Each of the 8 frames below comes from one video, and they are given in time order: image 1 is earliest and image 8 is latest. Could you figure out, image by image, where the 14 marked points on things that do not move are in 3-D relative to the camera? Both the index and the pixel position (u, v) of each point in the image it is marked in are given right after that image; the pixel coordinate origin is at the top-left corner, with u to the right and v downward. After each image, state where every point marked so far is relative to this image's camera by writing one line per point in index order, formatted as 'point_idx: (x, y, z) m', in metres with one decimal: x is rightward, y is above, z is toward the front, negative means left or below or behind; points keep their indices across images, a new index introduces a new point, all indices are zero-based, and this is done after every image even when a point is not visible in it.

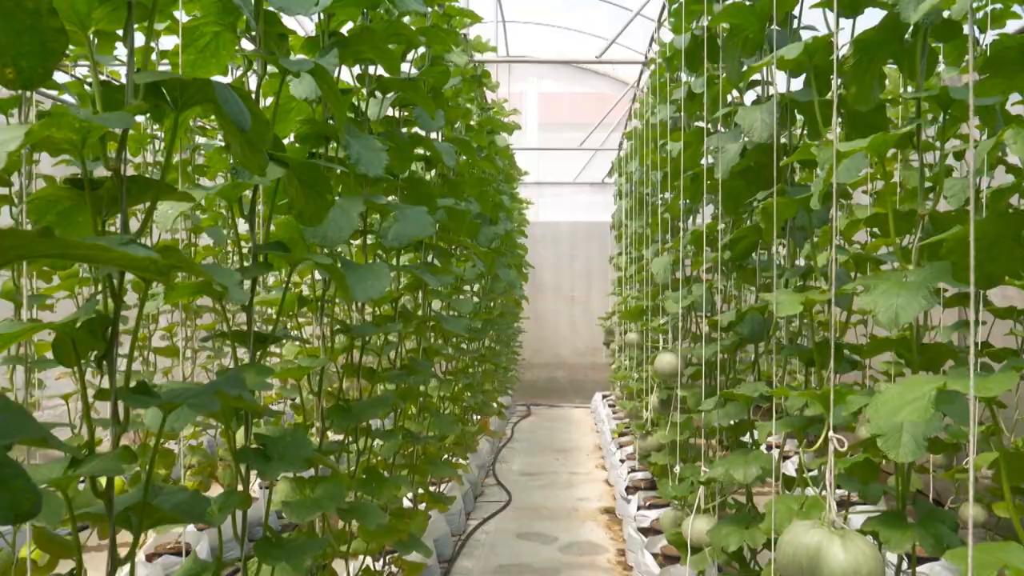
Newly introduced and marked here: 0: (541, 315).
0: (+0.2, -0.2, +7.3) m
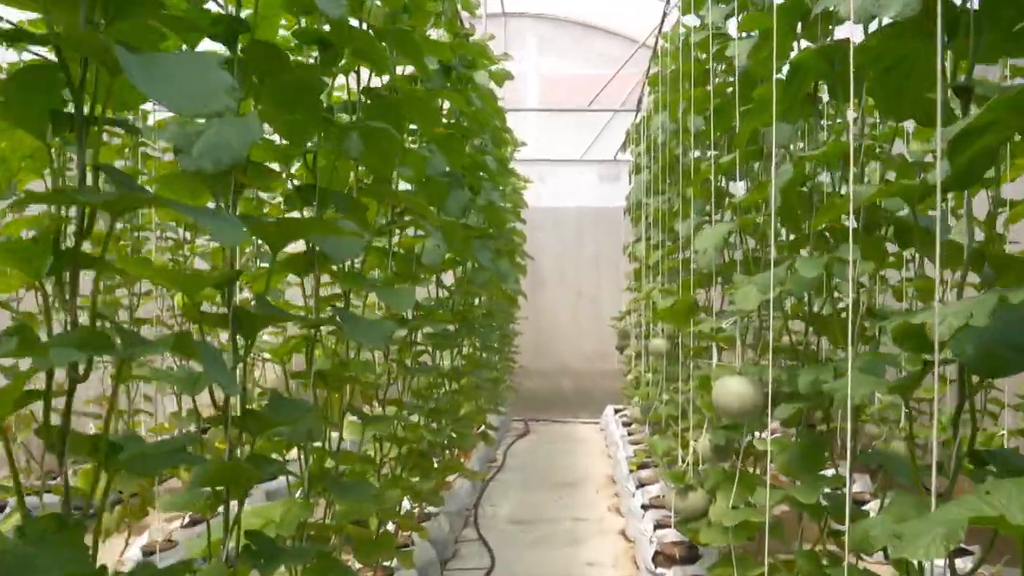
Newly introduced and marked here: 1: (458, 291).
0: (+0.2, -0.2, +6.3) m
1: (-0.2, 0.0, +3.0) m
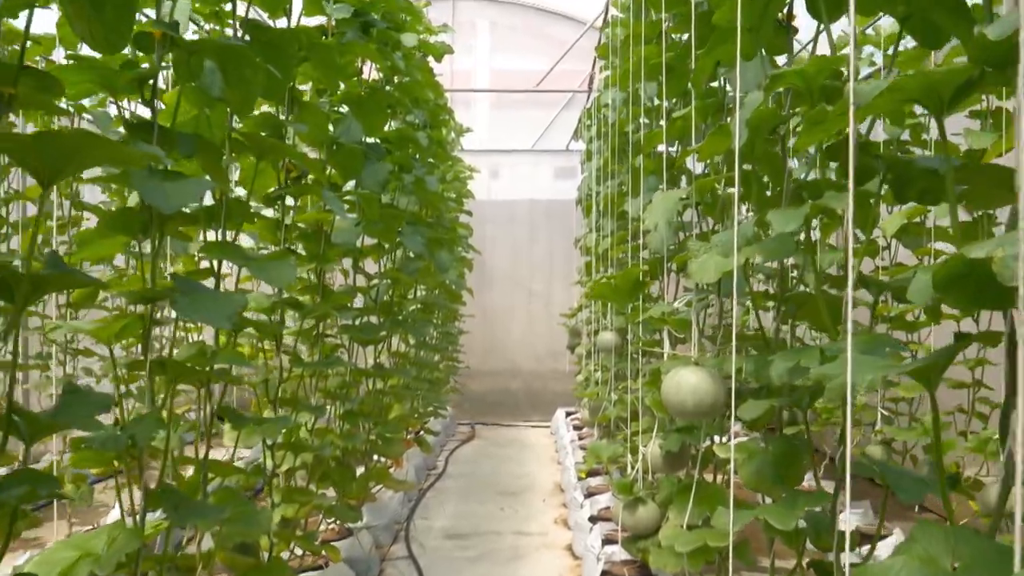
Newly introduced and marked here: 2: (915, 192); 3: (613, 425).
0: (-0.1, -0.2, +6.0) m
1: (-0.4, 0.0, +2.7) m
2: (+0.5, +0.1, +1.1) m
3: (+0.3, -0.4, +2.8) m
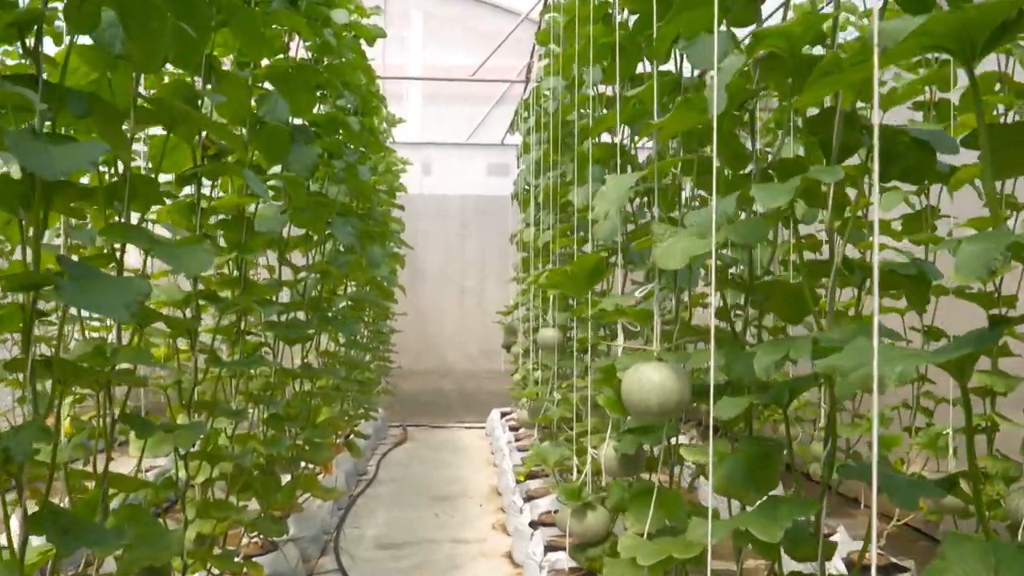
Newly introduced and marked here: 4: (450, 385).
0: (-0.6, -0.2, +5.8) m
1: (-0.6, 0.0, +2.5) m
2: (+0.4, +0.1, +1.0) m
3: (+0.1, -0.4, +2.7) m
4: (-0.4, -0.6, +5.9) m
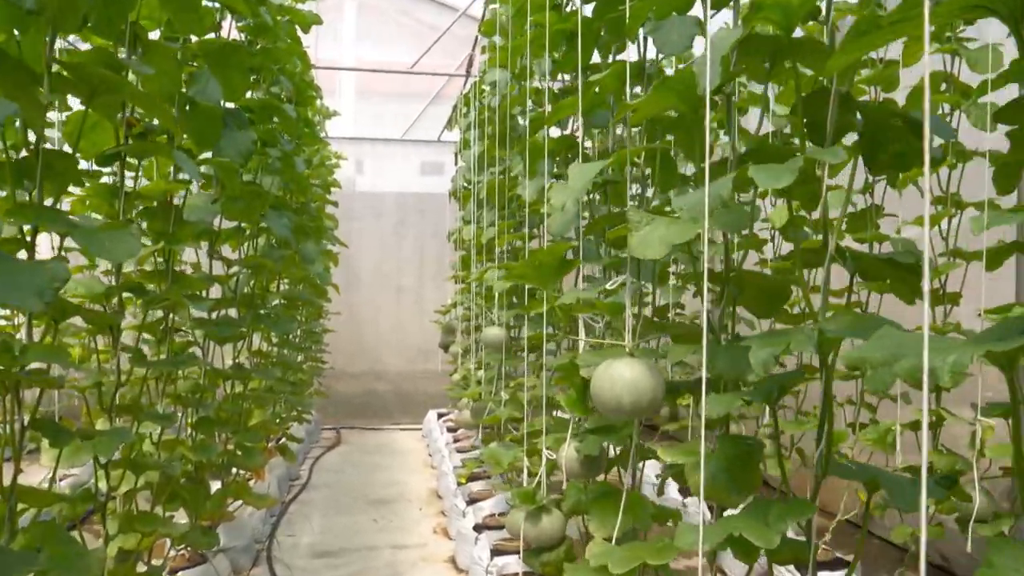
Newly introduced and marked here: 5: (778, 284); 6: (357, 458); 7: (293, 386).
0: (-1.0, -0.1, +5.7) m
1: (-0.7, 0.0, +2.4) m
2: (+0.4, +0.1, +0.9) m
3: (0.0, -0.4, +2.6) m
4: (-0.8, -0.6, +5.7) m
5: (+0.3, 0.0, +1.1) m
6: (-0.8, -0.8, +4.4) m
7: (-0.8, -0.4, +3.4) m
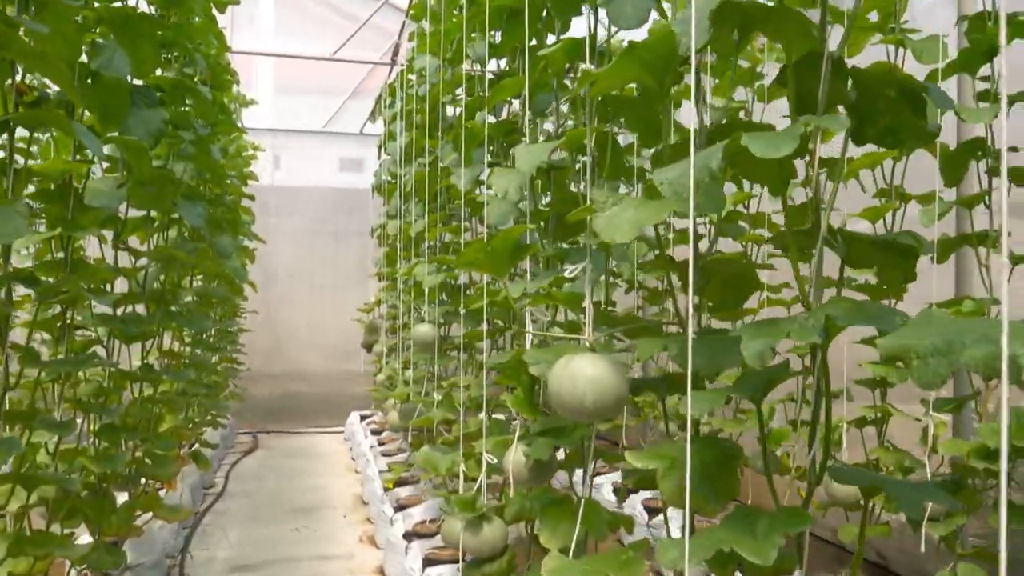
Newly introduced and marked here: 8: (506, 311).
0: (-1.5, -0.1, +5.5) m
1: (-0.9, +0.1, +2.2) m
2: (+0.3, +0.2, +0.8) m
3: (-0.2, -0.4, +2.5) m
4: (-1.3, -0.6, +5.5) m
5: (+0.3, 0.0, +1.0) m
6: (-1.1, -0.8, +4.2) m
7: (-1.1, -0.4, +3.2) m
8: (0.0, 0.0, +1.9) m
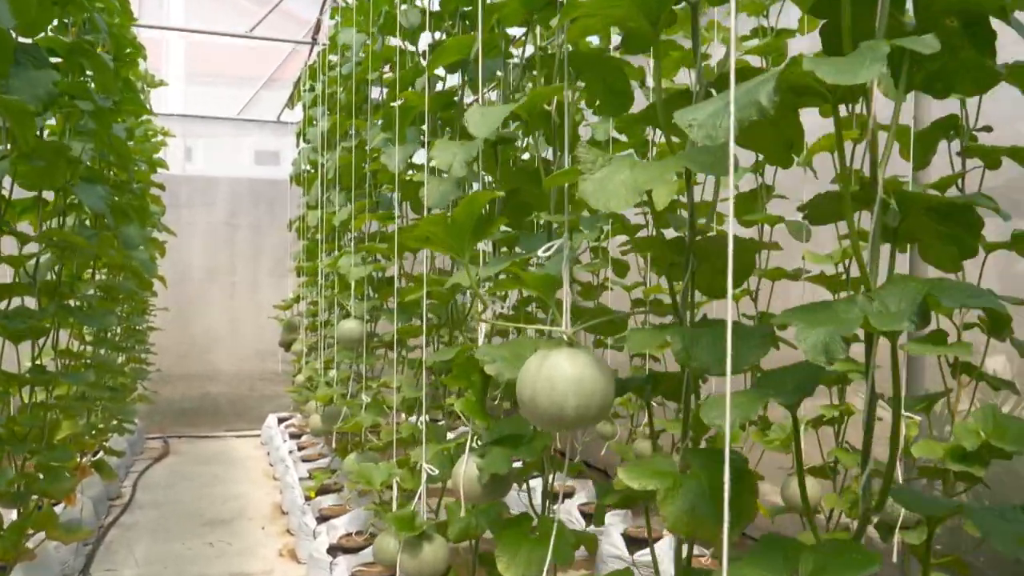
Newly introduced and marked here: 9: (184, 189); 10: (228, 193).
0: (-1.9, -0.1, +5.2) m
1: (-1.0, +0.1, +1.9) m
2: (+0.3, +0.2, +0.7) m
3: (-0.4, -0.4, +2.3) m
4: (-1.7, -0.6, +5.2) m
5: (+0.2, 0.0, +0.9) m
6: (-1.4, -0.8, +3.9) m
7: (-1.3, -0.3, +2.9) m
8: (-0.1, 0.0, +1.7) m
9: (-1.9, +0.6, +5.3) m
10: (-1.7, +0.6, +5.3) m
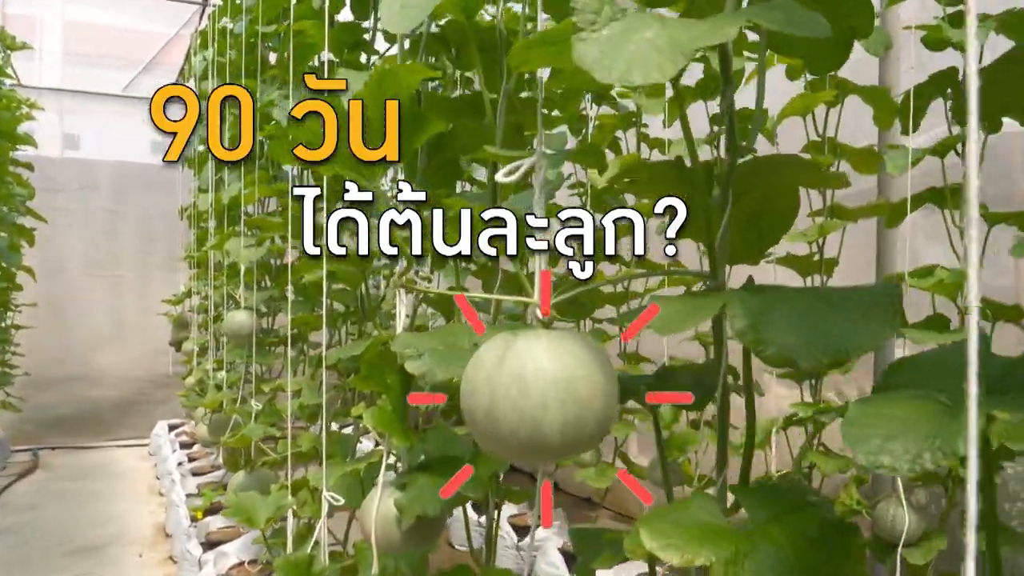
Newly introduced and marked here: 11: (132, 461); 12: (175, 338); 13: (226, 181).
0: (-2.3, -0.1, +4.6) m
1: (-1.2, +0.1, +1.5) m
2: (+0.3, +0.2, +0.4) m
3: (-0.6, -0.3, +1.9) m
4: (-2.2, -0.6, +4.7) m
5: (+0.2, +0.1, +0.6) m
6: (-1.8, -0.8, +3.4) m
7: (-1.6, -0.3, +2.5) m
8: (-0.2, 0.0, +1.4) m
9: (-2.4, +0.6, +4.7) m
10: (-2.2, +0.6, +4.8) m
11: (-1.7, -0.8, +4.0) m
12: (-1.4, -0.2, +3.7) m
13: (-0.8, +0.3, +2.6) m
